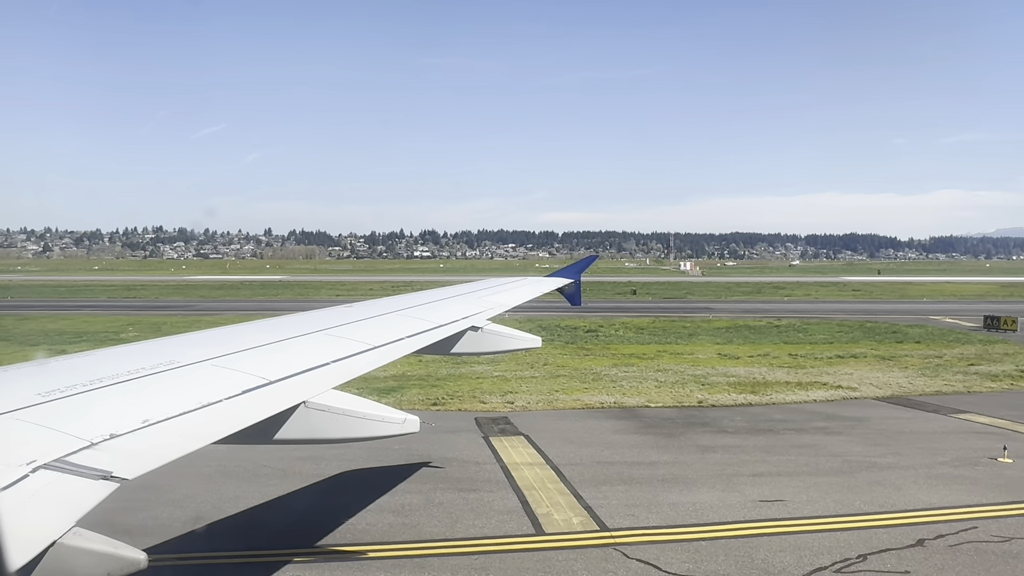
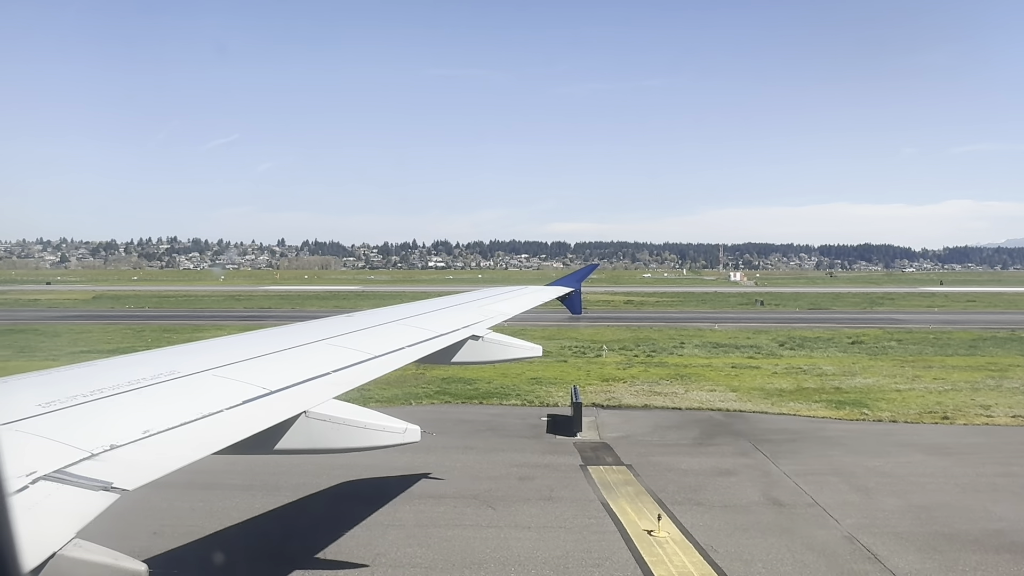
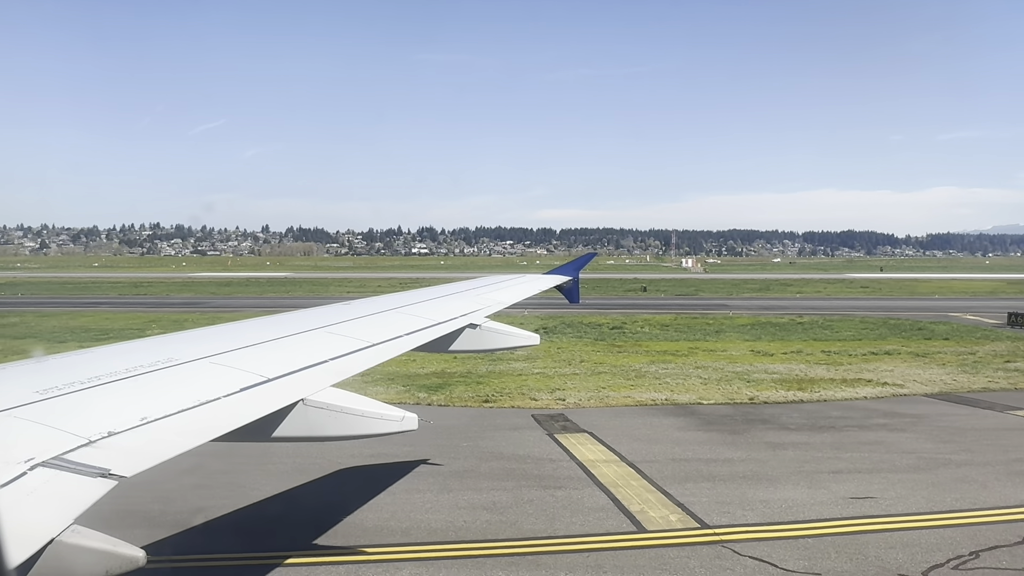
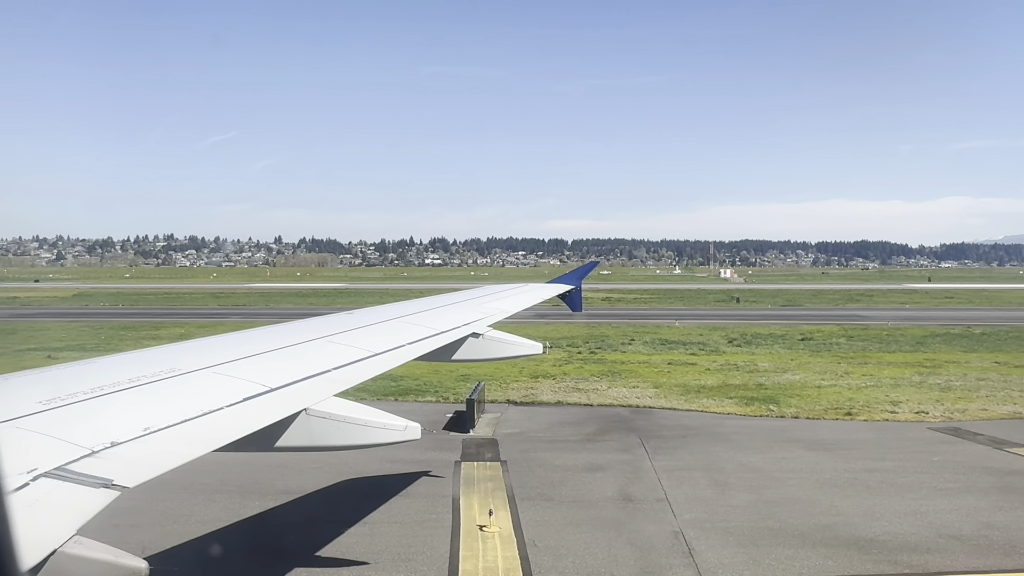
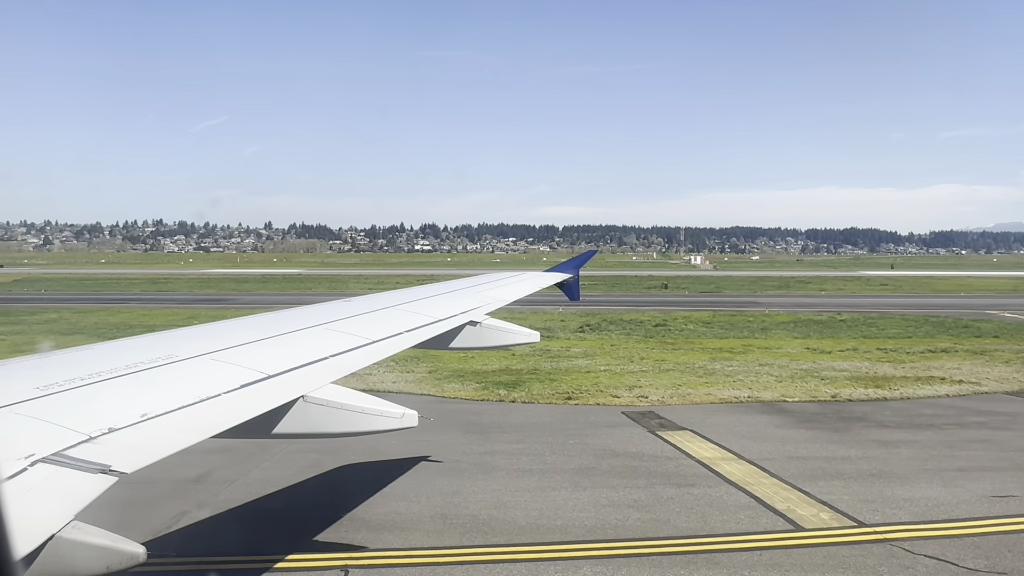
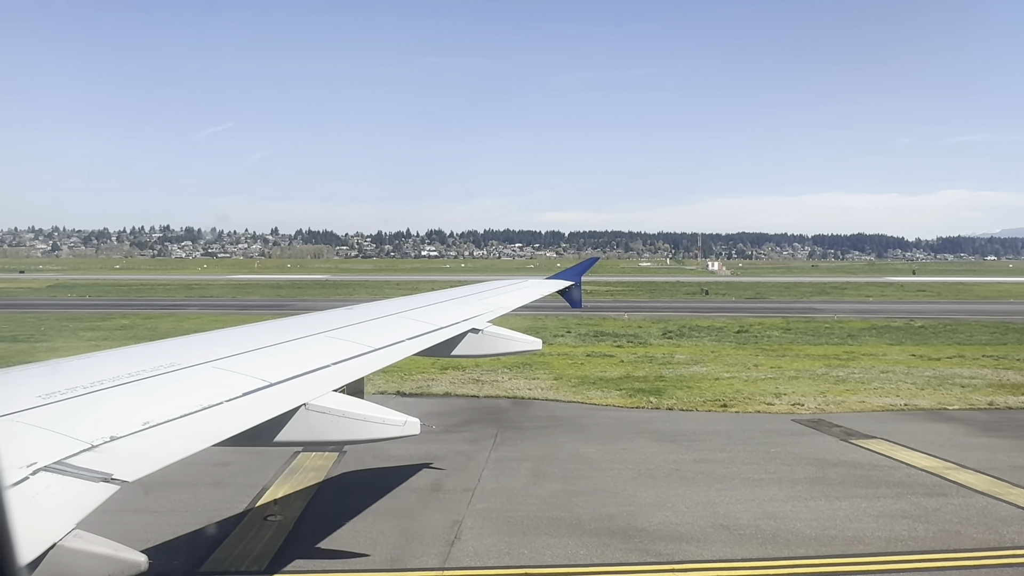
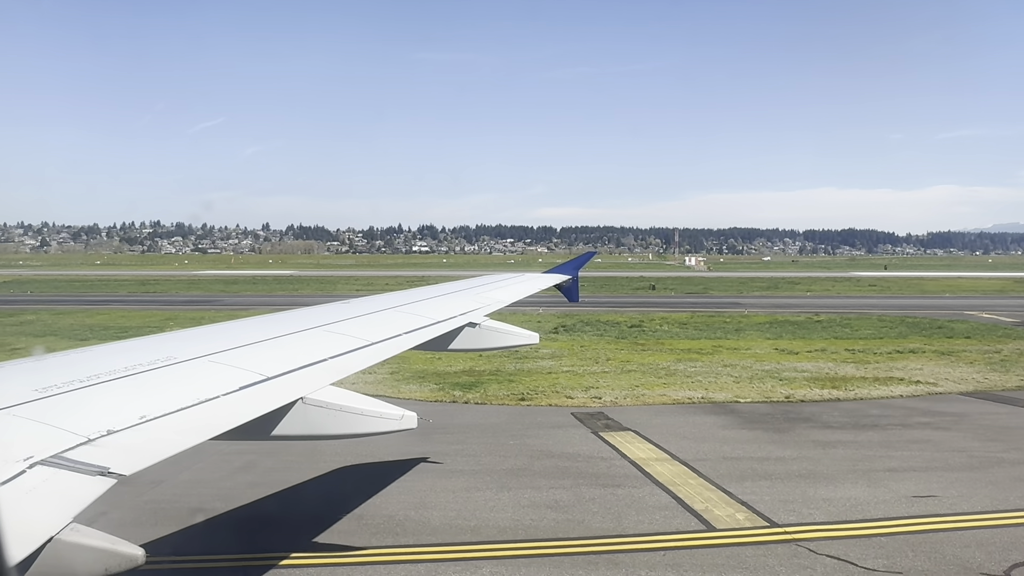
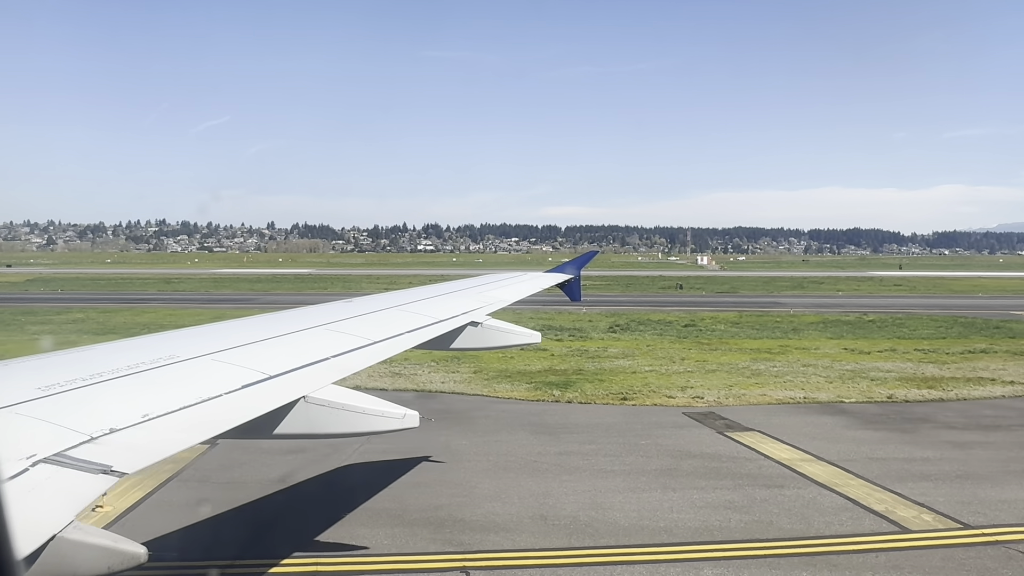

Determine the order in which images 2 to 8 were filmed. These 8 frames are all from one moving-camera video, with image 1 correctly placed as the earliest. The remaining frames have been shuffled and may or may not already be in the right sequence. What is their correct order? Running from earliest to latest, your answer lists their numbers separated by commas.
3, 7, 5, 8, 6, 4, 2
